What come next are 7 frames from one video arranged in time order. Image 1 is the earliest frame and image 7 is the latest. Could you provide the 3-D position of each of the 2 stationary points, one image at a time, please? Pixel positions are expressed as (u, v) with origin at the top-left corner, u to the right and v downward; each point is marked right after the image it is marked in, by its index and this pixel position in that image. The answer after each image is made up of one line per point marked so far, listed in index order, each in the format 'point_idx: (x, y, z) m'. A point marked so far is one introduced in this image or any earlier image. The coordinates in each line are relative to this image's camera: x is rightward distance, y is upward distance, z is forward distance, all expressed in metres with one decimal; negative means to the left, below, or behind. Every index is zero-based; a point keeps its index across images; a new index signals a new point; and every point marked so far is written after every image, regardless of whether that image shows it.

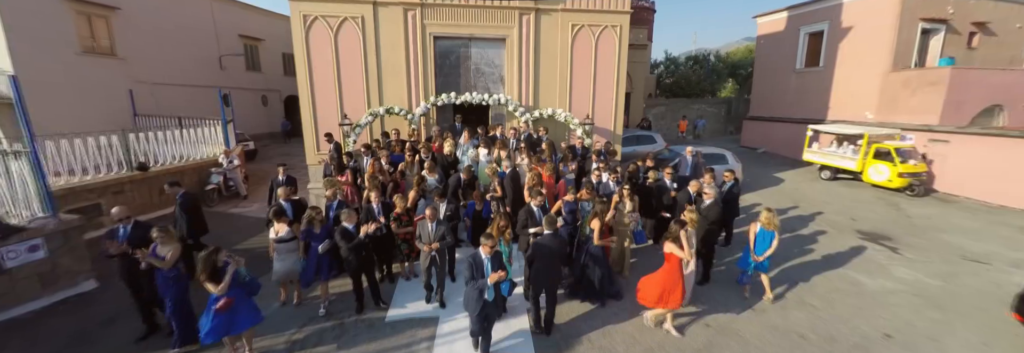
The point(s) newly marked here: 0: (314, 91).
0: (-4.5, +2.0, +8.6) m
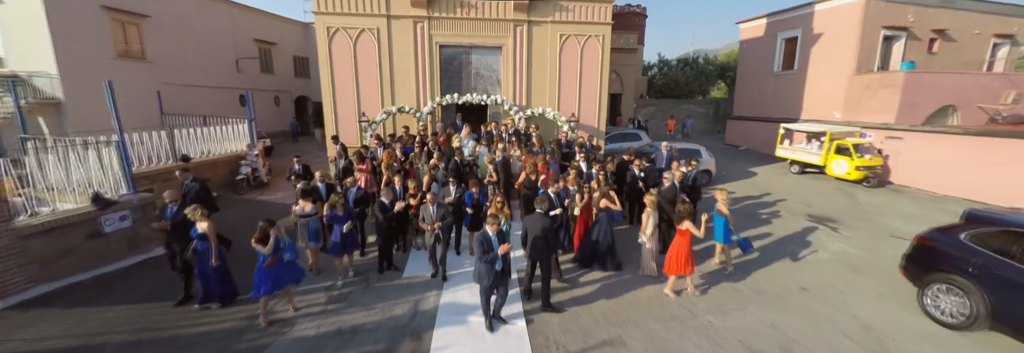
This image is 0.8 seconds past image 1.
0: (-4.6, +2.2, +9.6) m
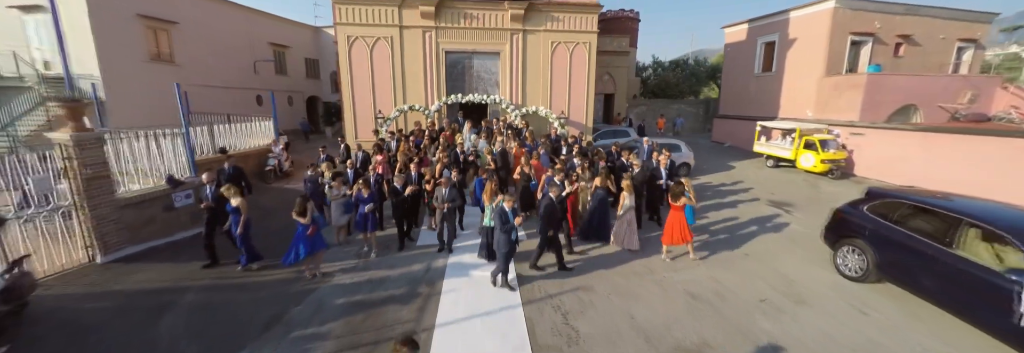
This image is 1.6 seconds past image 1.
0: (-4.7, +2.5, +10.8) m
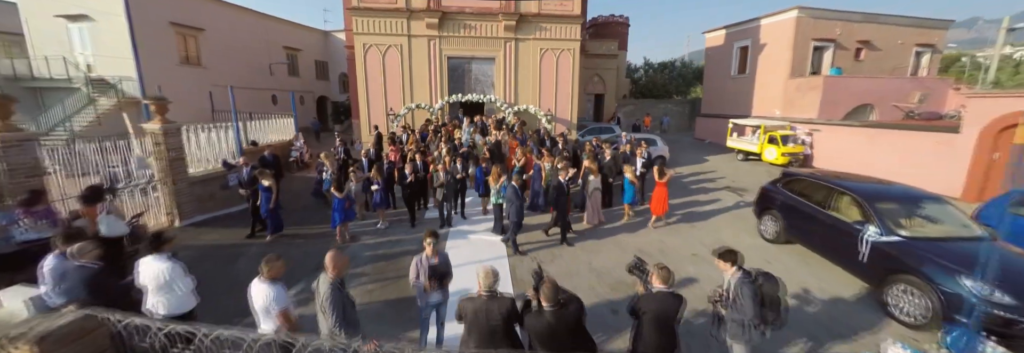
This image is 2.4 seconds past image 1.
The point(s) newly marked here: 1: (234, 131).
0: (-4.9, +2.8, +12.2) m
1: (-6.5, +1.1, +8.5) m
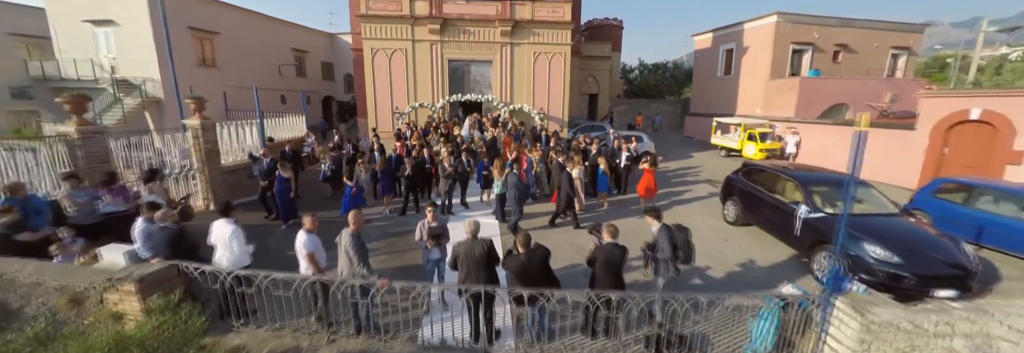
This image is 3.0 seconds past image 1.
0: (-5.0, +3.0, +13.2) m
1: (-6.7, +1.3, +9.4) m
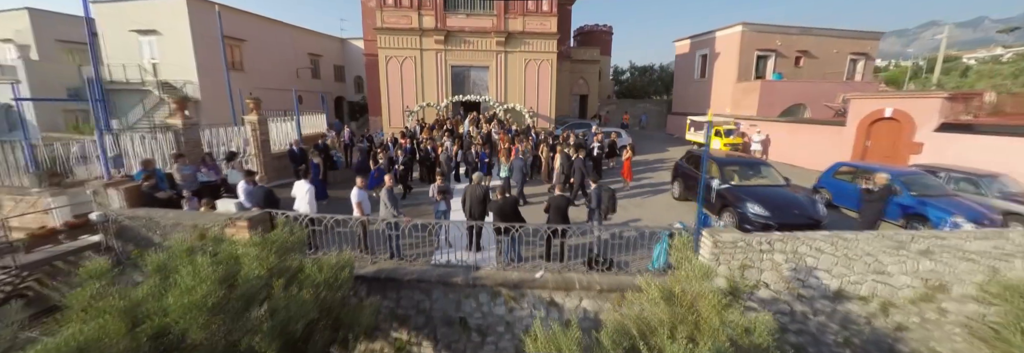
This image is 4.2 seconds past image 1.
0: (-5.3, +3.5, +15.2) m
1: (-6.9, +1.7, +11.4) m
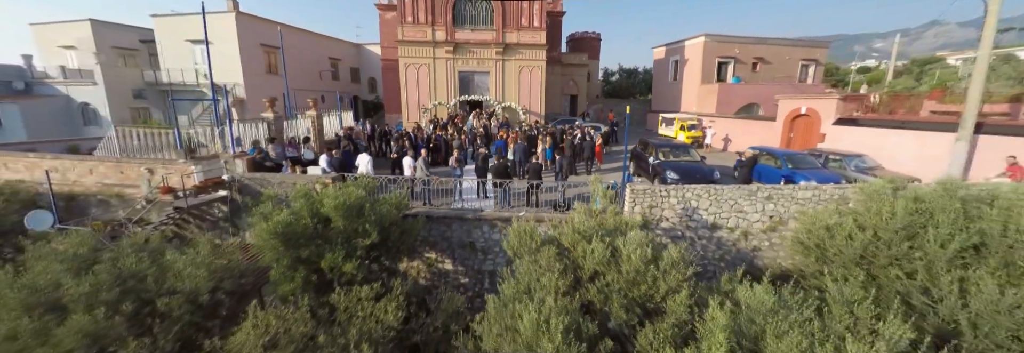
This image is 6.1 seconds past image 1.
0: (-5.4, +4.1, +18.3) m
1: (-7.1, +2.4, +14.6) m
